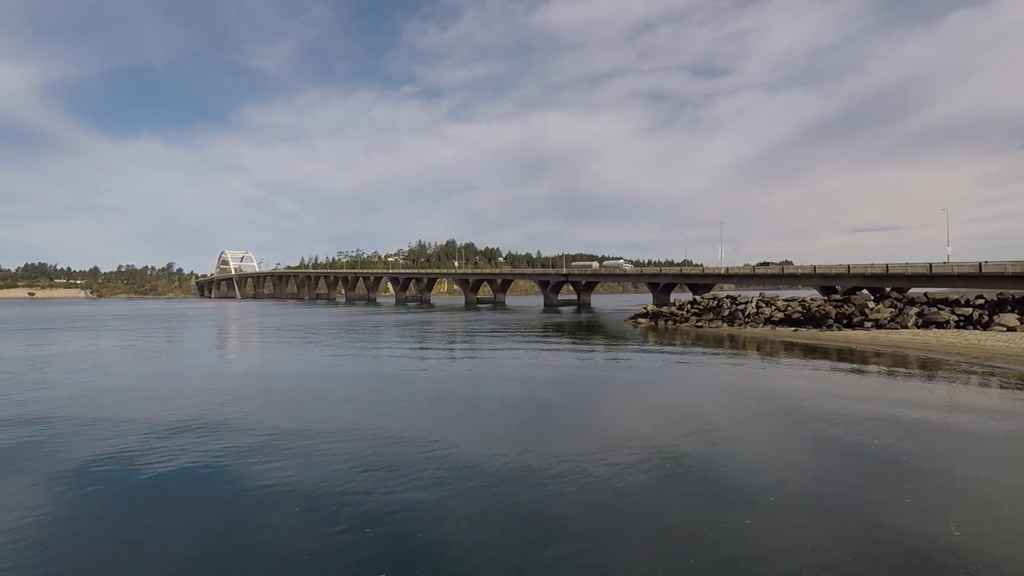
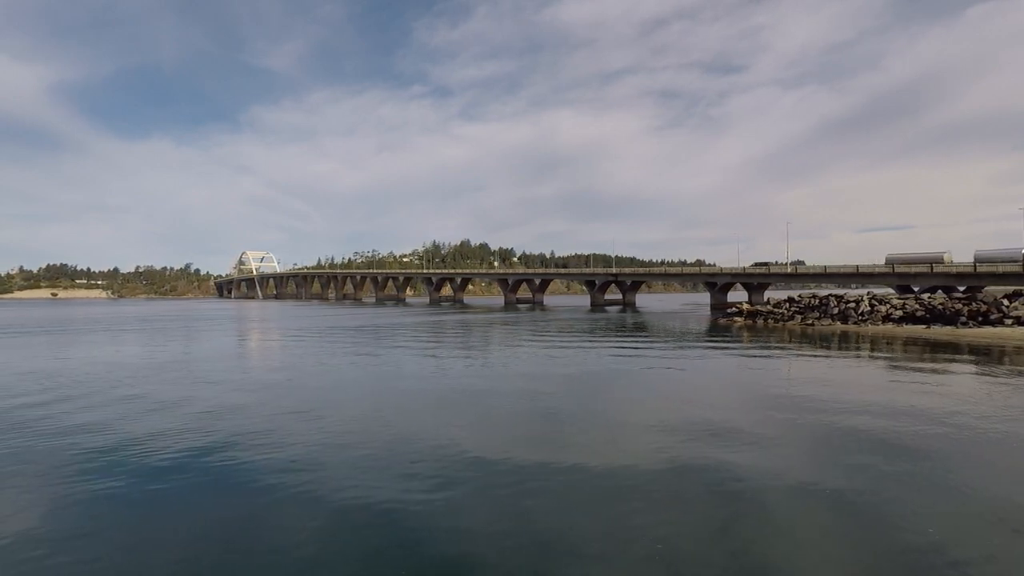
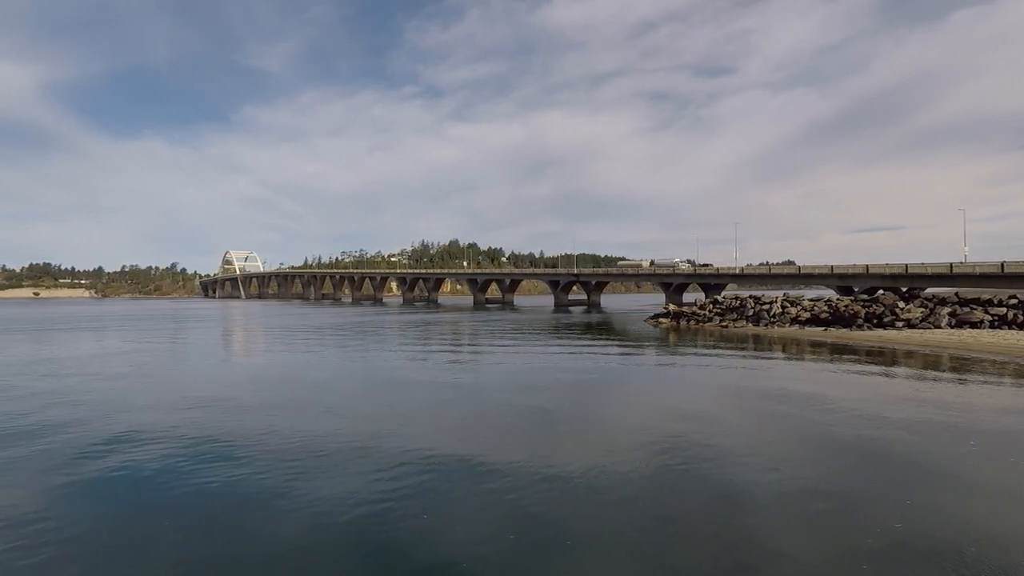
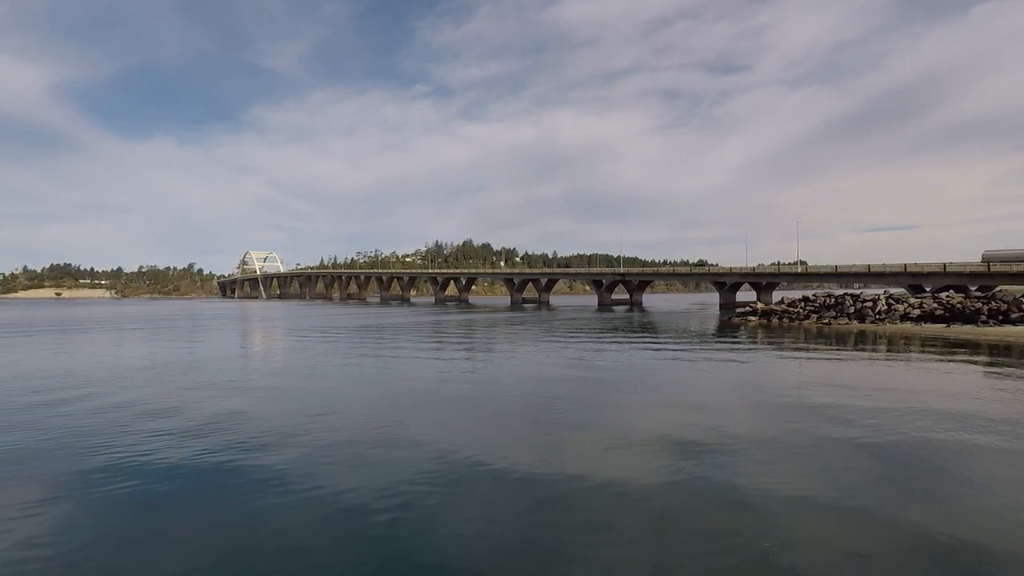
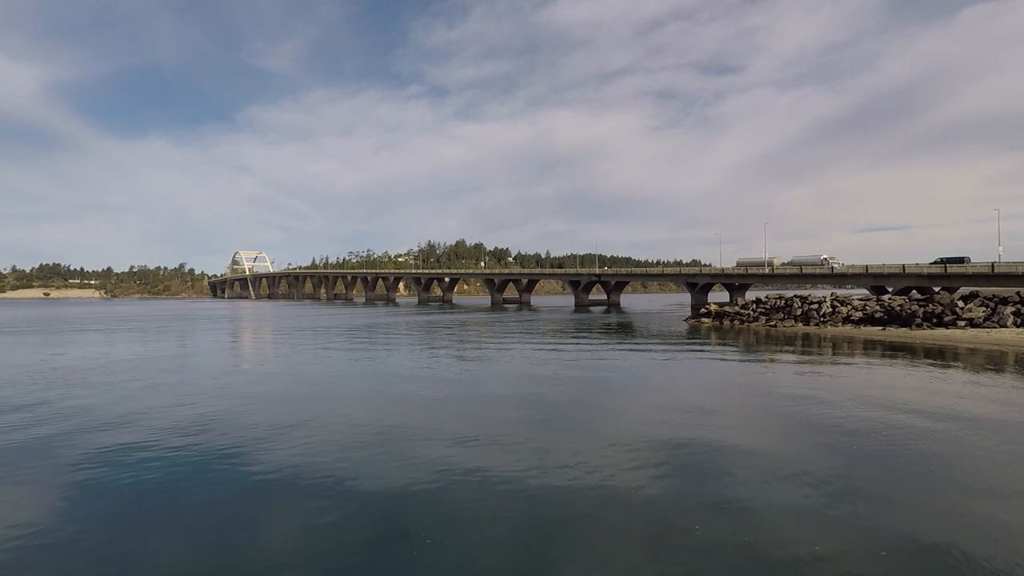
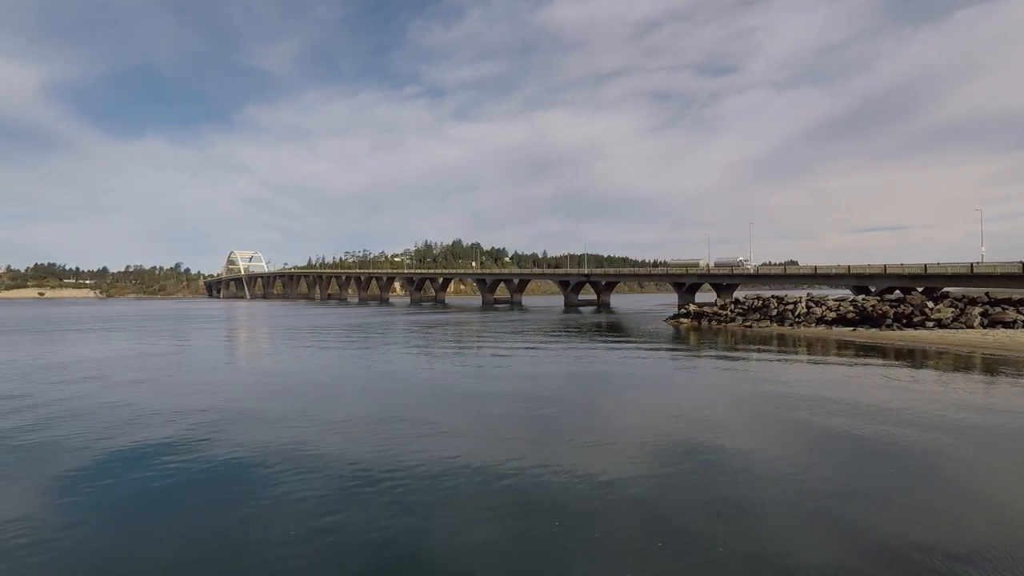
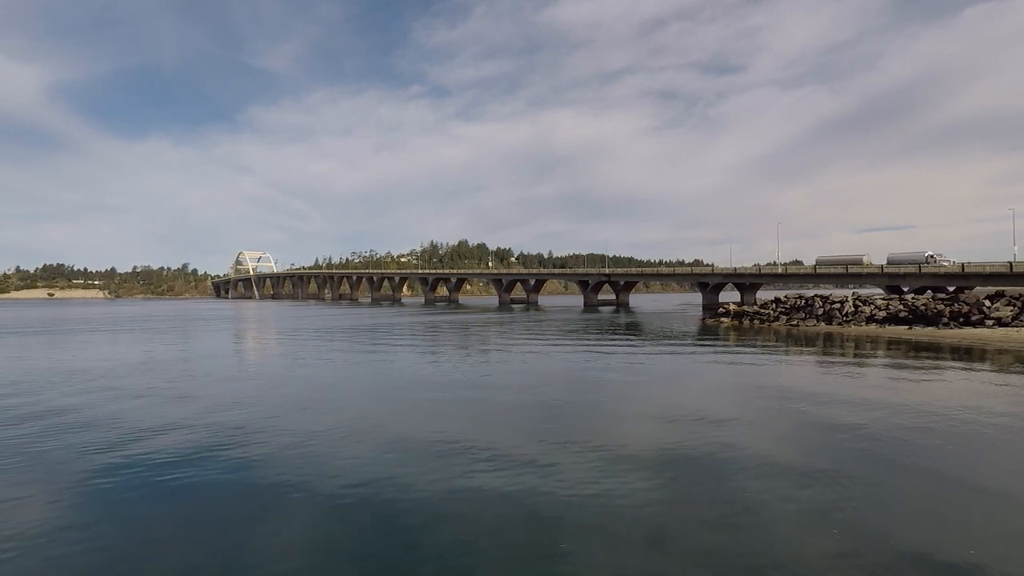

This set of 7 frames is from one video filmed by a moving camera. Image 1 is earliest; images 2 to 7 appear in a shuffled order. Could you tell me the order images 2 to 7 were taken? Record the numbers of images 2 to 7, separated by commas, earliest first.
3, 6, 5, 7, 2, 4
